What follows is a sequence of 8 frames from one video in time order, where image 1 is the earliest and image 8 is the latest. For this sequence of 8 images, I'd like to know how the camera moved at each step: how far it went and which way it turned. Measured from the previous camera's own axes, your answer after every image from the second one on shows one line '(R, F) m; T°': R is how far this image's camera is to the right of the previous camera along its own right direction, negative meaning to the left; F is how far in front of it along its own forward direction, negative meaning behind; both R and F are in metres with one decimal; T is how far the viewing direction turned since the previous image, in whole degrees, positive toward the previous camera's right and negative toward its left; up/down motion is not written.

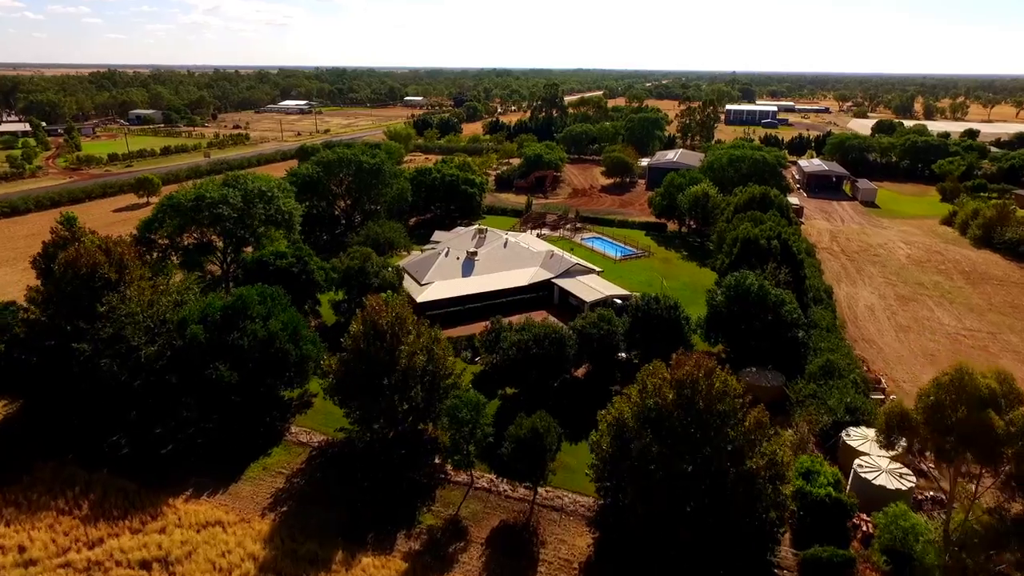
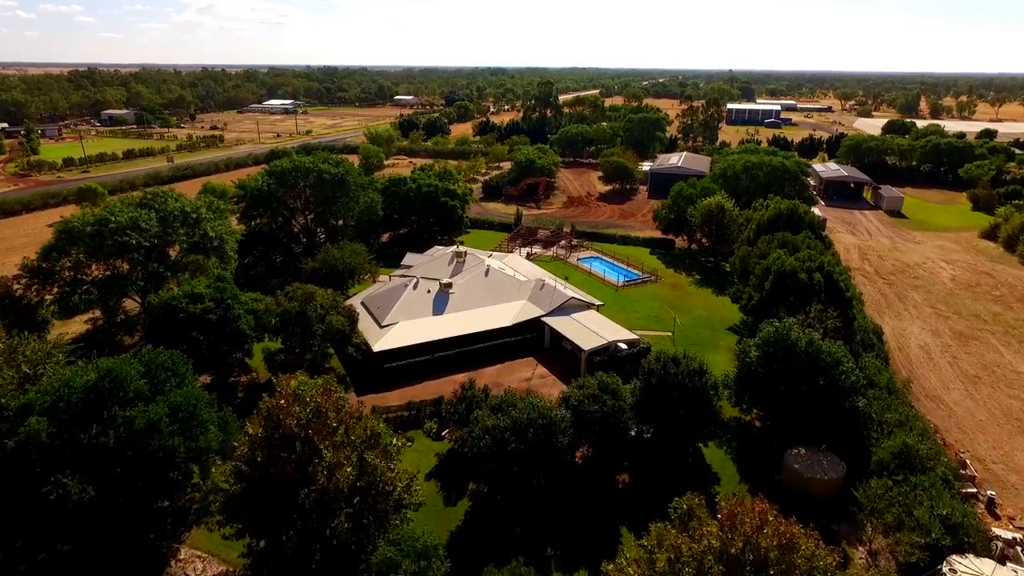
(+0.9, +8.0) m; 0°
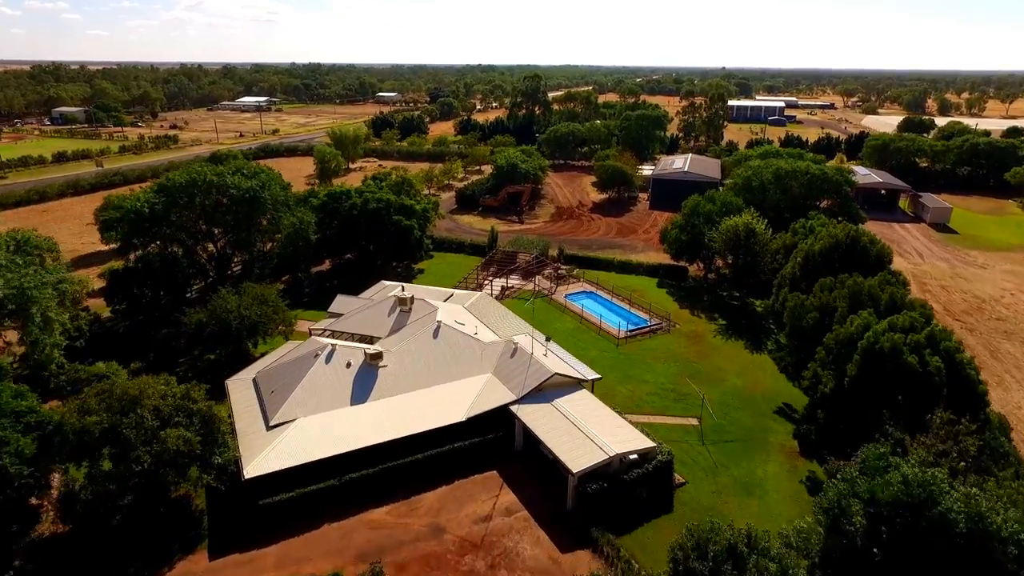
(+1.6, +11.8) m; +1°
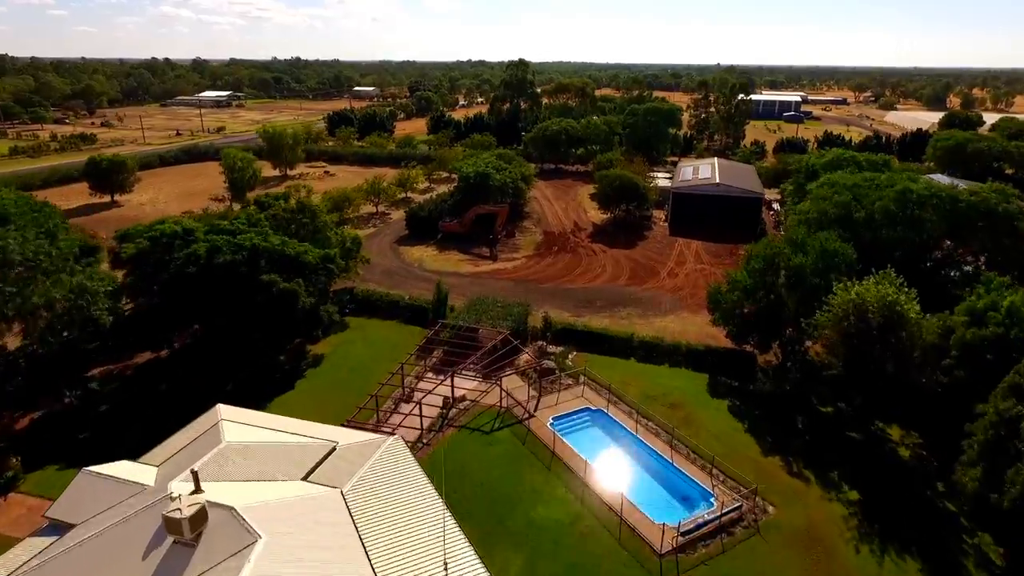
(+1.8, +18.6) m; +1°
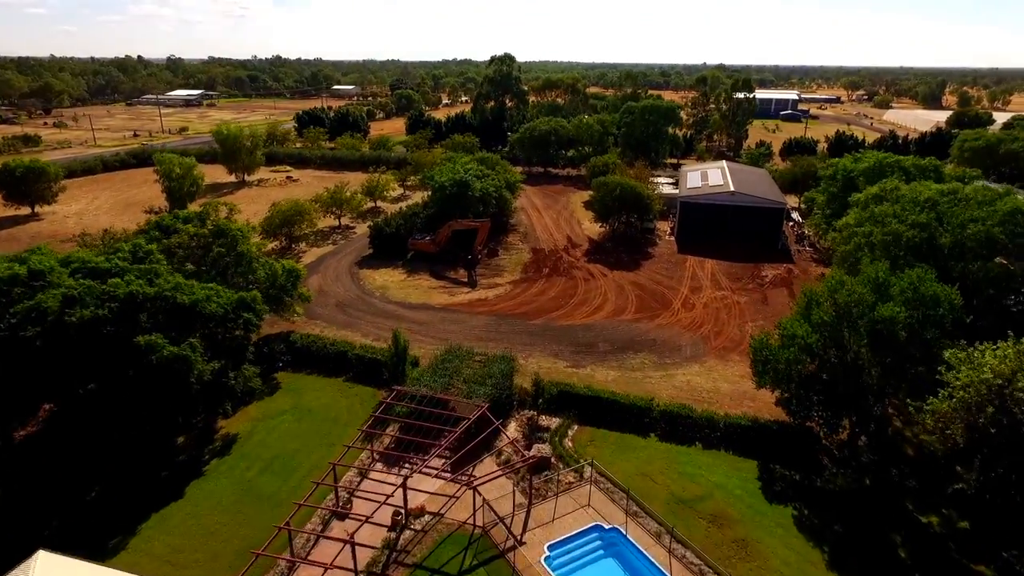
(+0.3, +7.6) m; +1°
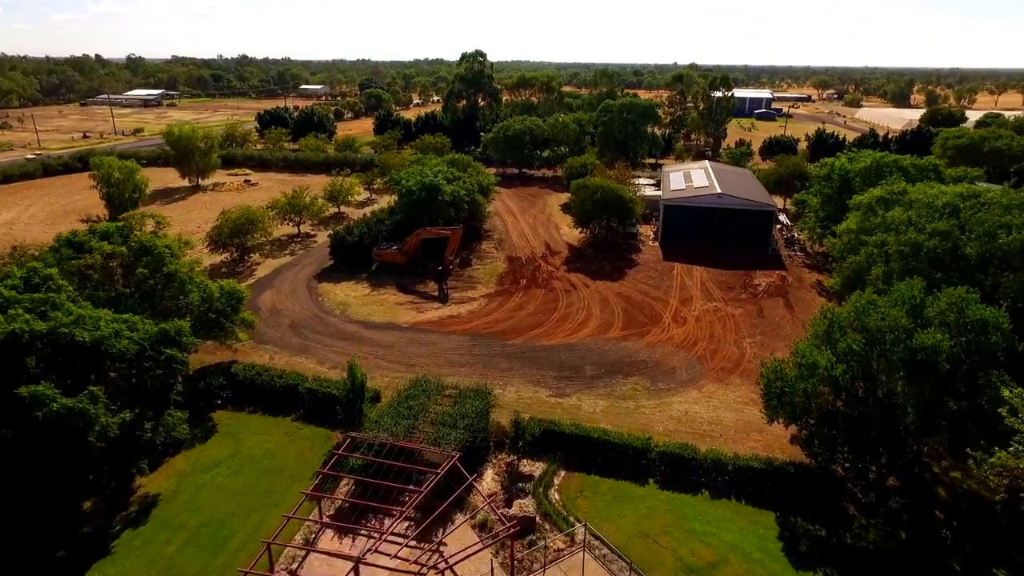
(+0.1, +3.3) m; +2°
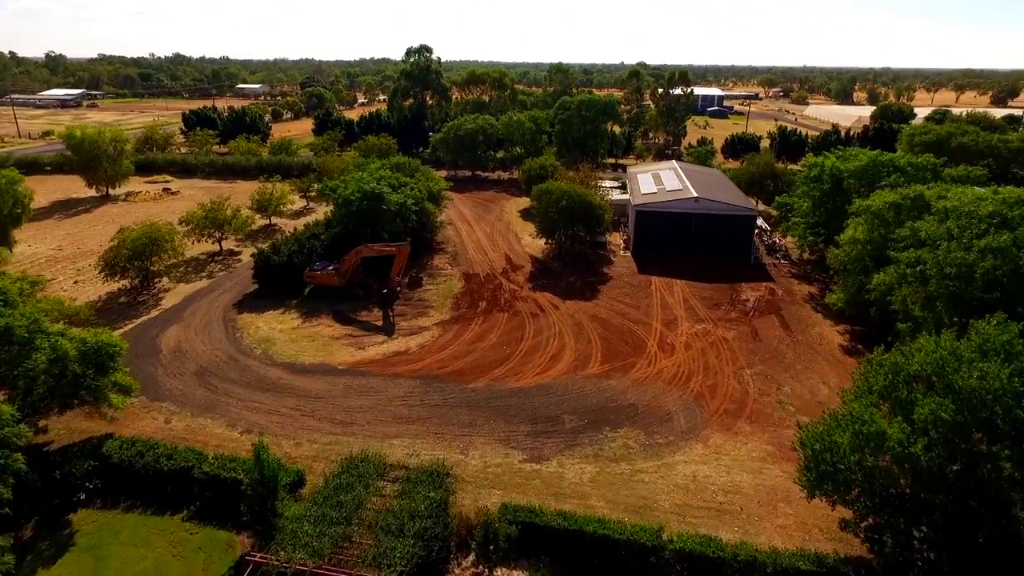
(-0.2, +5.1) m; +4°
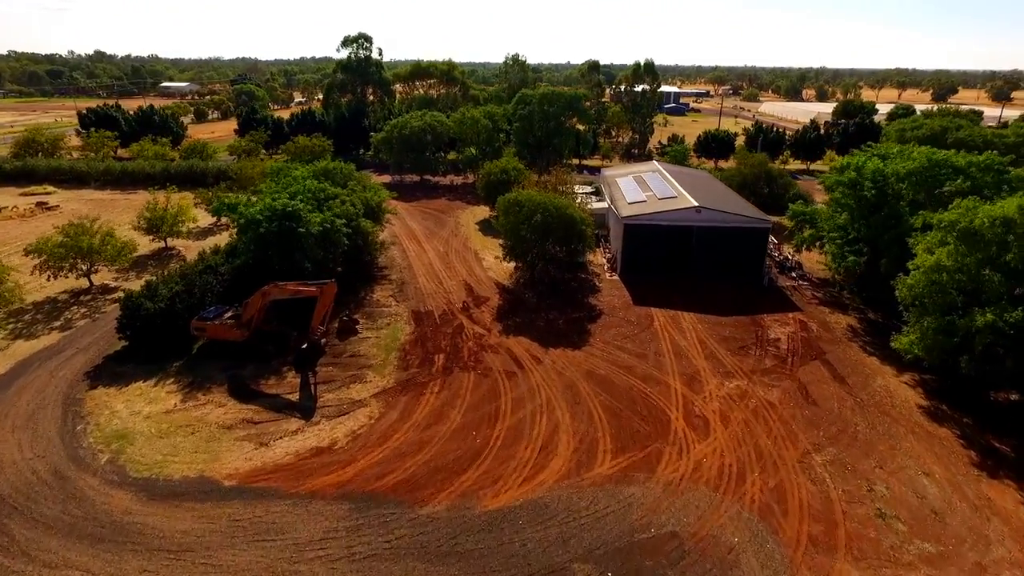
(-0.5, +8.2) m; +4°
